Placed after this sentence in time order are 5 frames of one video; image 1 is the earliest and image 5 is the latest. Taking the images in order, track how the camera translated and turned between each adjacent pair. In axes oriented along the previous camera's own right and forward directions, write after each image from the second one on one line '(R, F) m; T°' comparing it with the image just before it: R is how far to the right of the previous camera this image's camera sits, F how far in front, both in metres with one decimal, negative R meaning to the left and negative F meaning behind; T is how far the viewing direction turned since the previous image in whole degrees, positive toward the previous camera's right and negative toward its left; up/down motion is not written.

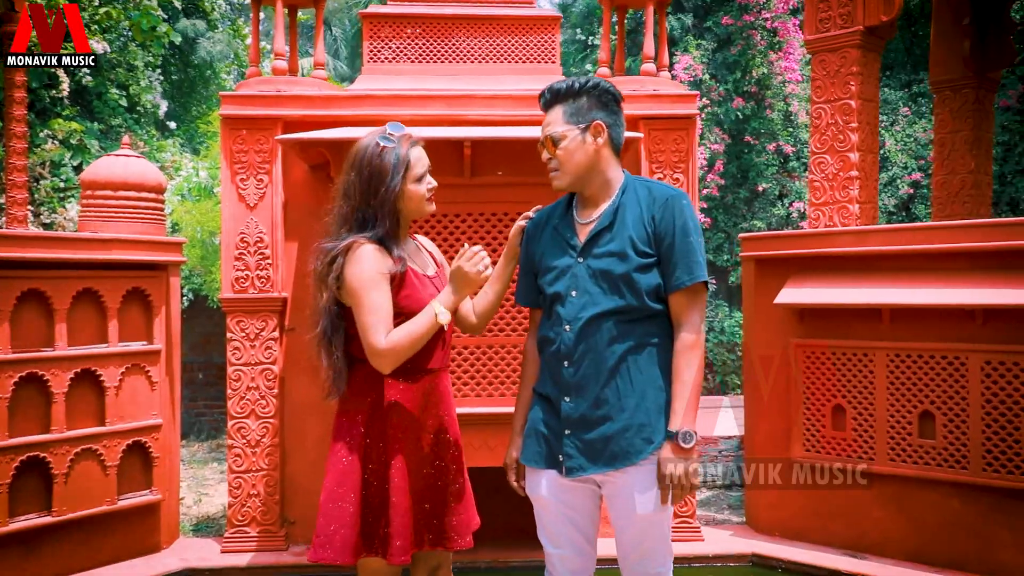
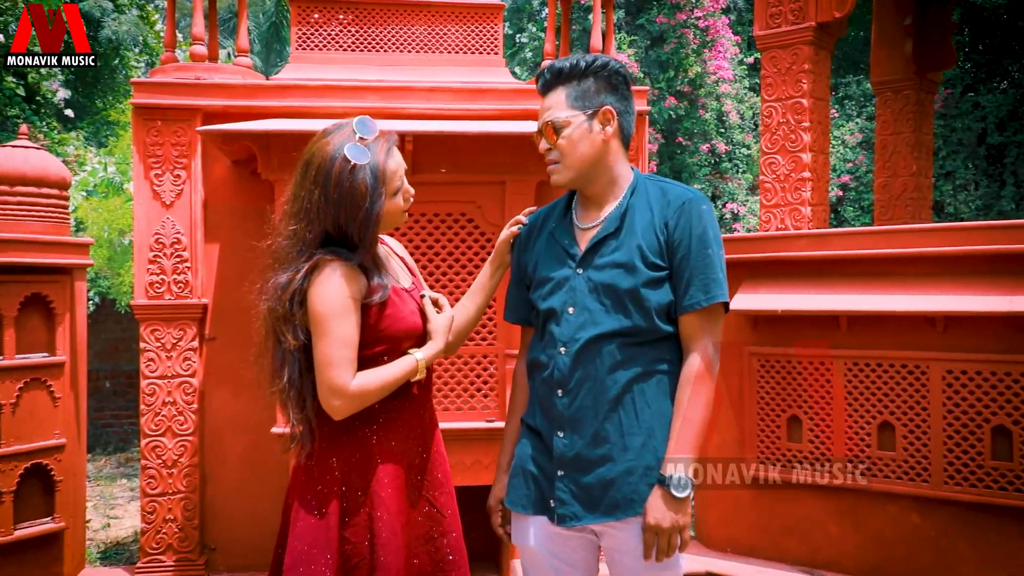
(-0.1, +0.3) m; +5°
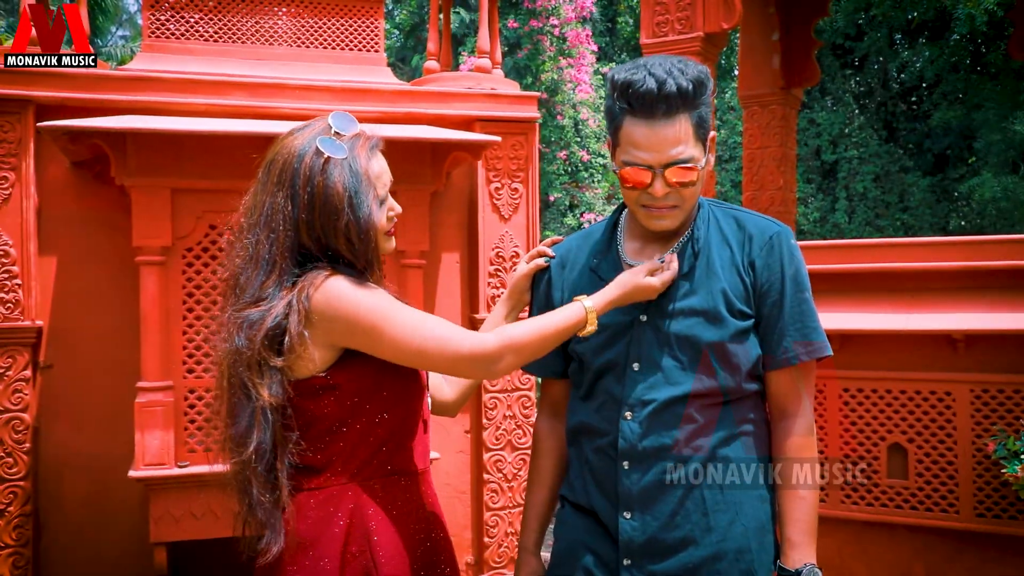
(-0.3, +0.3) m; +10°
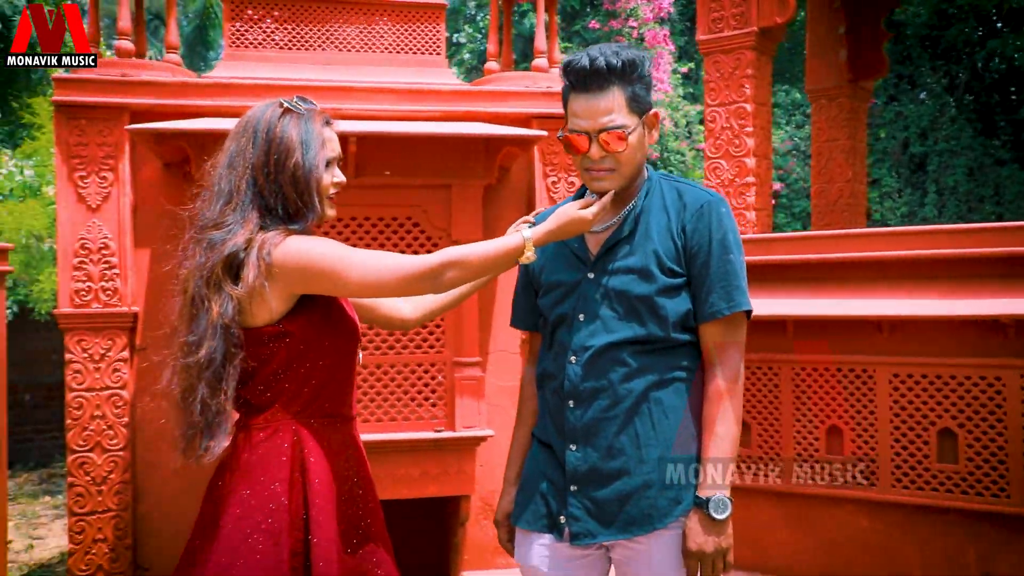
(+0.2, -0.2) m; -6°
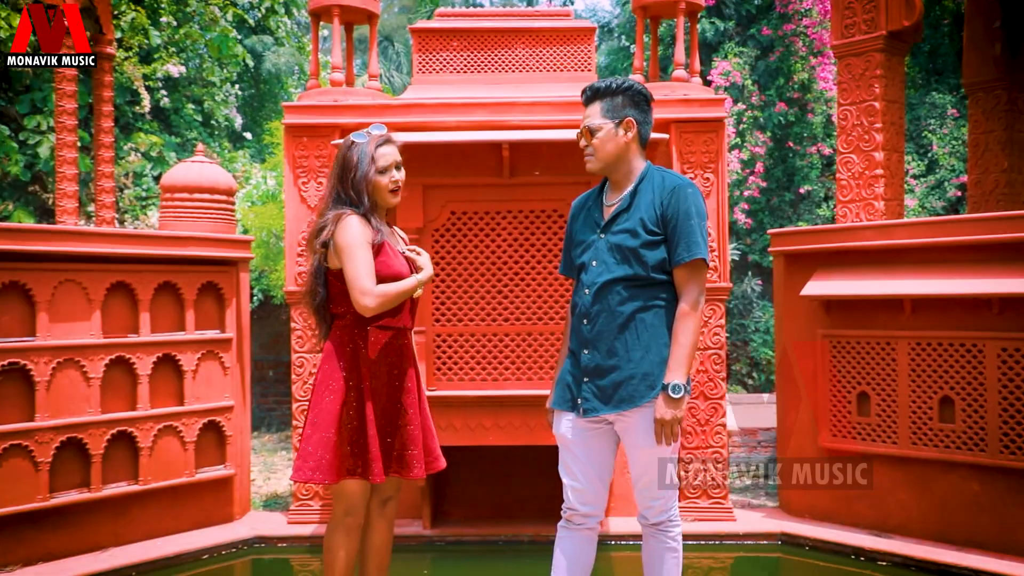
(+0.4, -0.7) m; -13°
